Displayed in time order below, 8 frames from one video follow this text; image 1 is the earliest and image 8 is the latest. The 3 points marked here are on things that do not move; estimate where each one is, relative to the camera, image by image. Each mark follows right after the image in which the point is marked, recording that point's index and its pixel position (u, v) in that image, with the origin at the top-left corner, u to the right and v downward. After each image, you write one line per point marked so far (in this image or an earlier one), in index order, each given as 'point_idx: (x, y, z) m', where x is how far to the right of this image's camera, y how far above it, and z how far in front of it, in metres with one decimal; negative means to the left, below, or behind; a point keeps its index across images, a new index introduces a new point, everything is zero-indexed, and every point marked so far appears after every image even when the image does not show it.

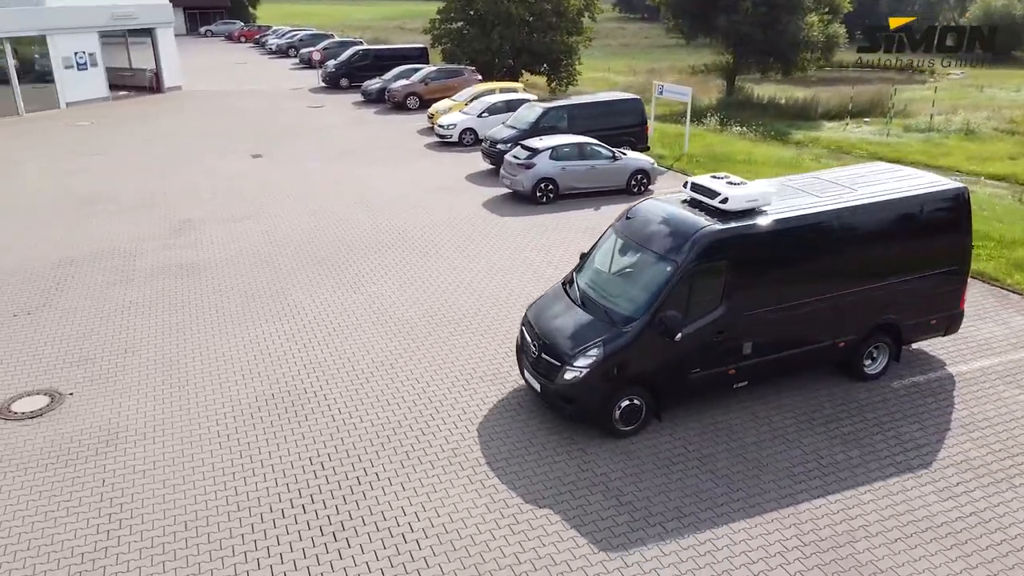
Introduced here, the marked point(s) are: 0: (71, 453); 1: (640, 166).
0: (-4.2, -1.6, +7.8) m
1: (+2.5, +2.4, +16.3) m
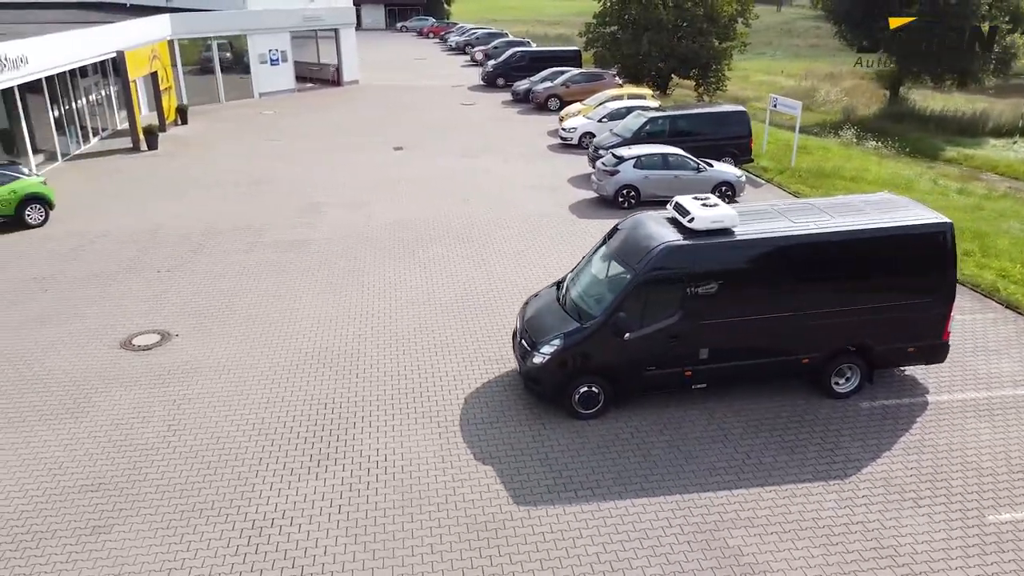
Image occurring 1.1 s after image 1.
0: (-4.4, -1.1, +10.3) m
1: (+4.4, +2.3, +16.9) m
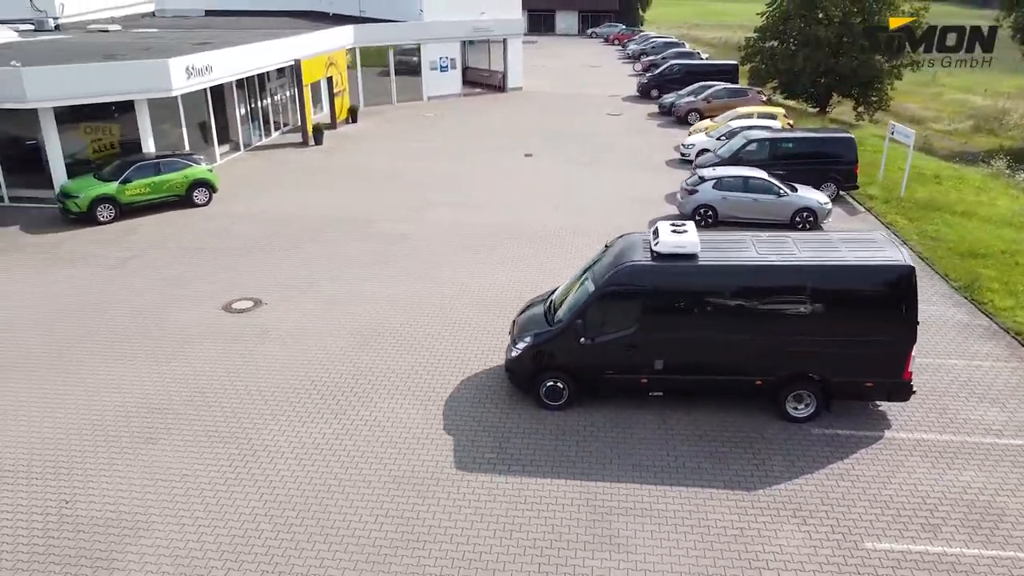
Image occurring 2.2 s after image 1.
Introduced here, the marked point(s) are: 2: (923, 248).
0: (-4.2, -0.8, +12.8) m
1: (+6.2, +1.7, +17.1) m
2: (+8.1, +0.8, +16.0) m
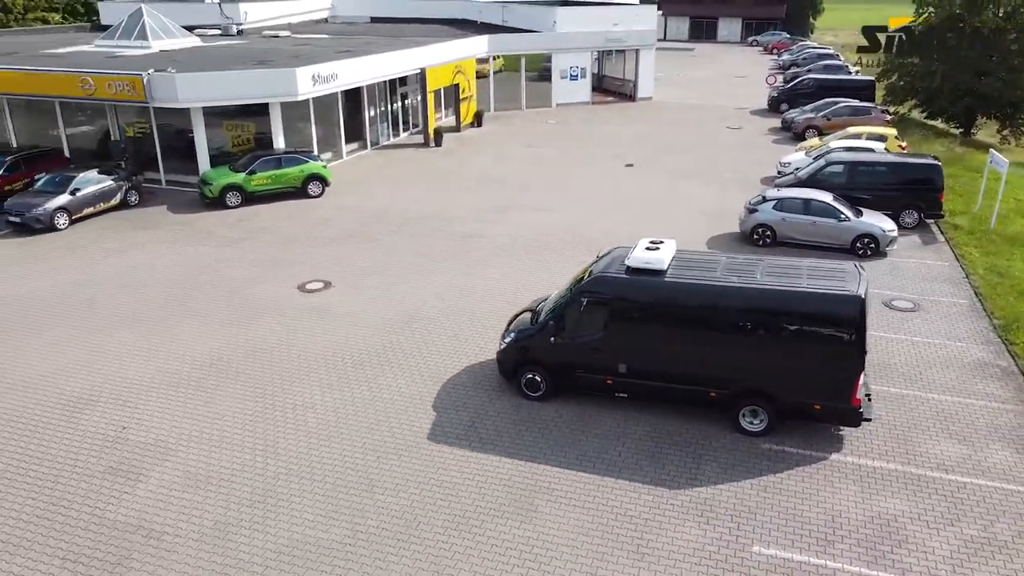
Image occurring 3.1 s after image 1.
0: (-3.8, -0.5, +15.0) m
1: (+7.5, +1.2, +17.0) m
2: (+9.0, +0.1, +15.5) m
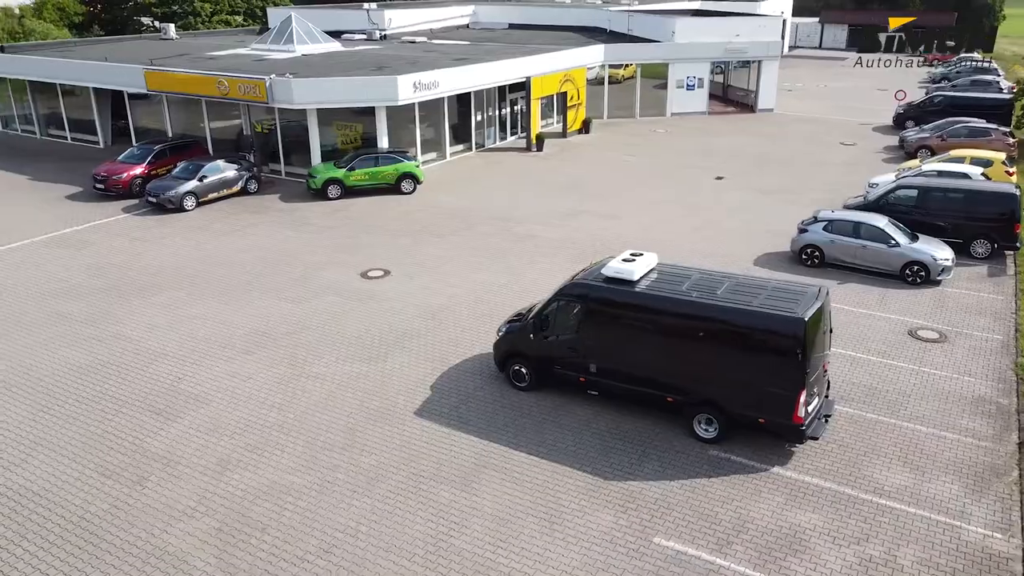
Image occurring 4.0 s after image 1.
0: (-3.2, -0.2, +16.9) m
1: (+8.4, +0.6, +16.7) m
2: (+9.5, -0.6, +14.9) m
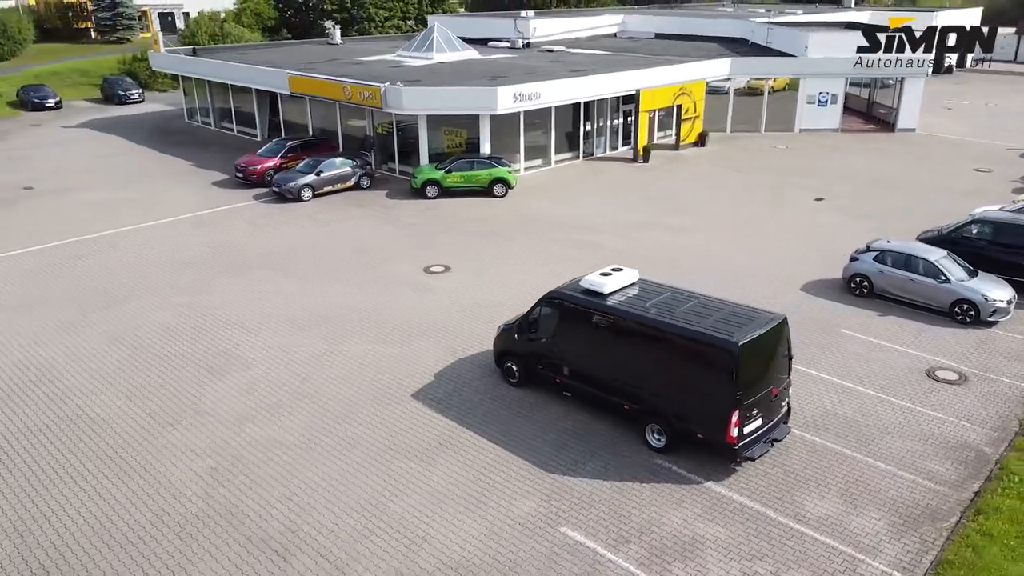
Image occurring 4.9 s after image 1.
0: (-2.2, 0.0, +18.7) m
1: (+9.0, -0.2, +16.0) m
2: (+9.6, -1.5, +14.1) m
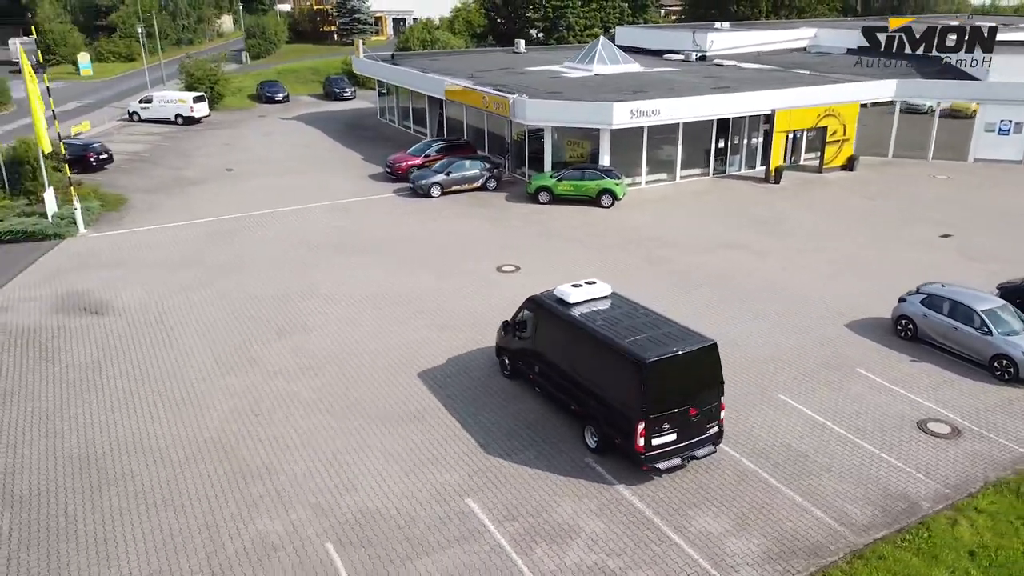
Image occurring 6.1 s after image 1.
0: (-0.8, +0.1, +20.7) m
1: (+9.1, -1.2, +15.0) m
2: (+9.1, -2.5, +13.0) m
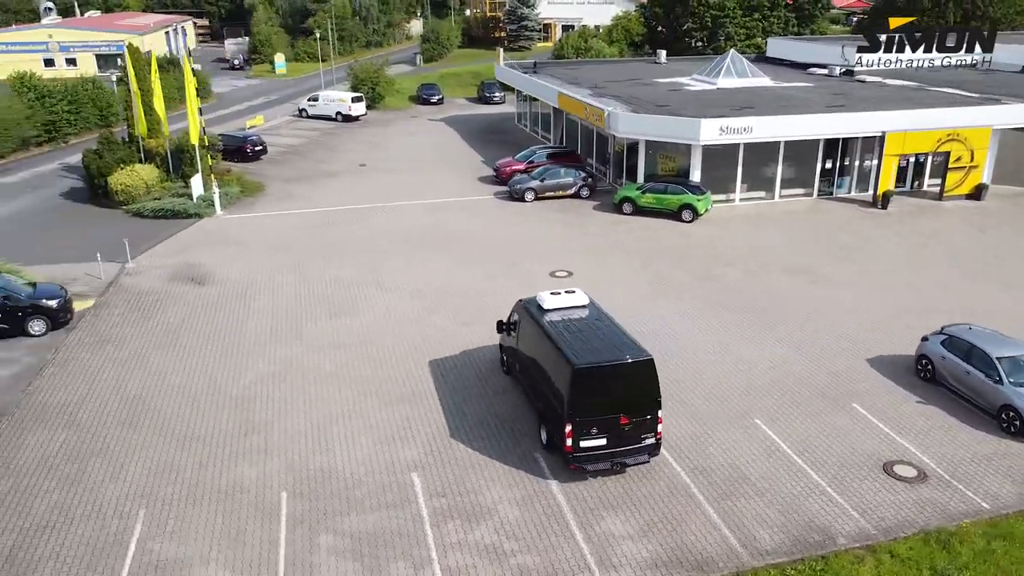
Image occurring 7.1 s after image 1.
0: (+0.5, 0.0, +22.0) m
1: (+8.7, -2.0, +14.1) m
2: (+8.1, -3.3, +12.2) m
